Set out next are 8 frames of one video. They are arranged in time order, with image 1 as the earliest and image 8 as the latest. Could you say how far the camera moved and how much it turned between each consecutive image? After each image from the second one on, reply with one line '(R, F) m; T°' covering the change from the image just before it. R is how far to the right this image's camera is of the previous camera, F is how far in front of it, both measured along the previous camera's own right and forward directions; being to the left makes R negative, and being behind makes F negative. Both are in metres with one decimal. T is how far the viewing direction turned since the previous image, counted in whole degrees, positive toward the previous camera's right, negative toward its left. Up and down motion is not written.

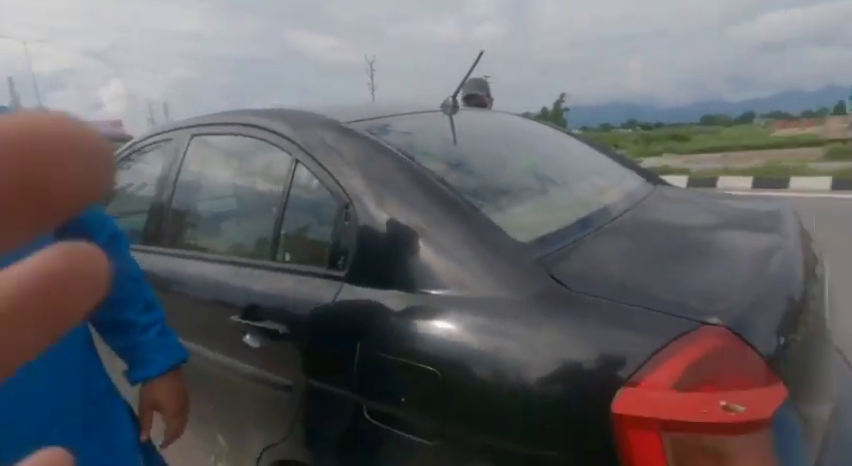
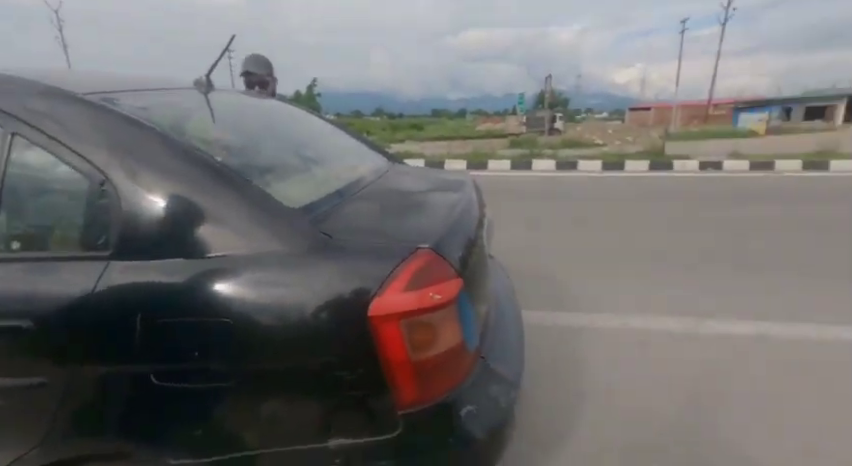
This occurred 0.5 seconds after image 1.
(+0.4, -0.4) m; +17°
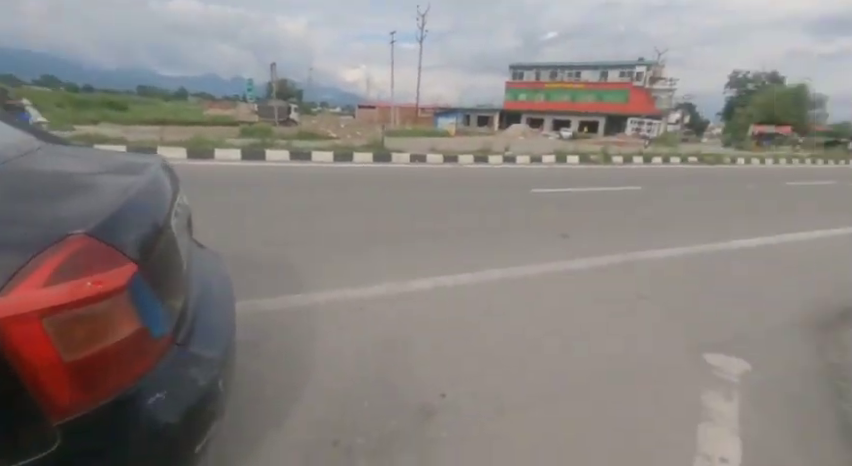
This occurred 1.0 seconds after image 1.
(+0.1, -0.1) m; +33°
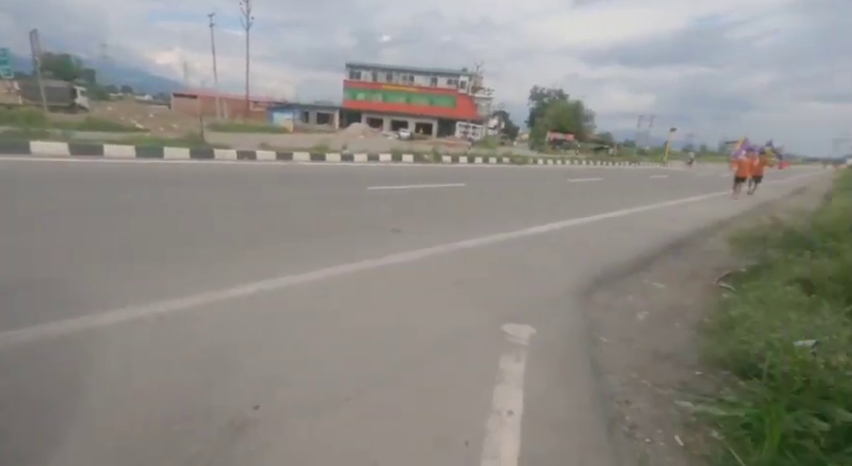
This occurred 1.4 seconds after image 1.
(+0.1, 0.0) m; +20°
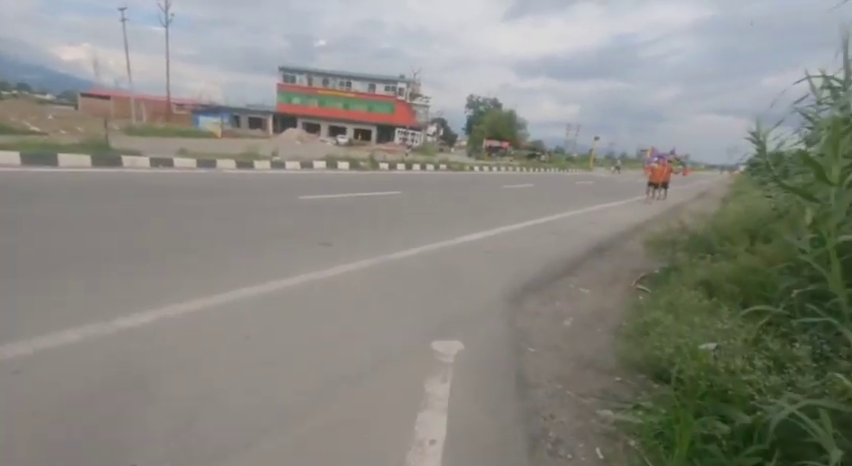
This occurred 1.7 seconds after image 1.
(+0.1, +0.1) m; +8°
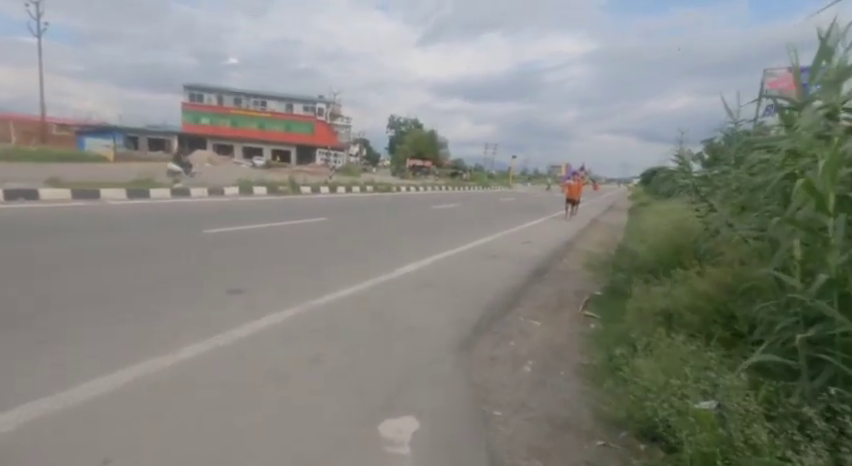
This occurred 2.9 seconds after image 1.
(-0.1, +0.6) m; +10°
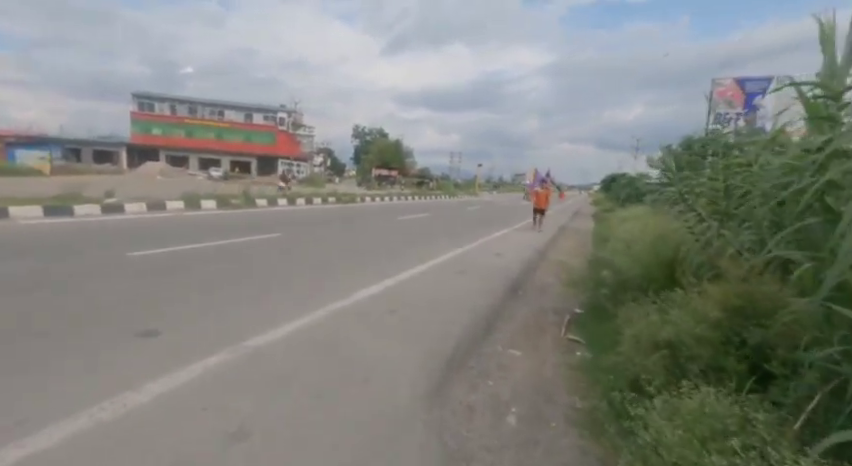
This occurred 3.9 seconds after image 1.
(+0.1, +0.6) m; +4°
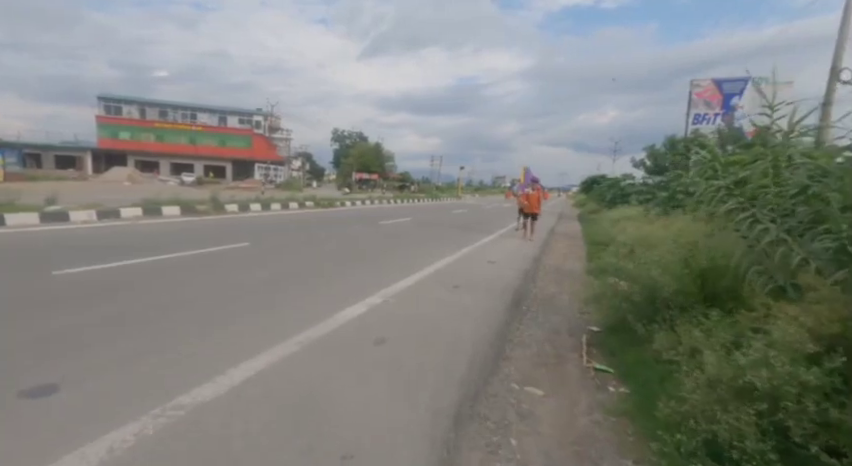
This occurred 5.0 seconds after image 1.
(-0.1, +0.8) m; +2°
